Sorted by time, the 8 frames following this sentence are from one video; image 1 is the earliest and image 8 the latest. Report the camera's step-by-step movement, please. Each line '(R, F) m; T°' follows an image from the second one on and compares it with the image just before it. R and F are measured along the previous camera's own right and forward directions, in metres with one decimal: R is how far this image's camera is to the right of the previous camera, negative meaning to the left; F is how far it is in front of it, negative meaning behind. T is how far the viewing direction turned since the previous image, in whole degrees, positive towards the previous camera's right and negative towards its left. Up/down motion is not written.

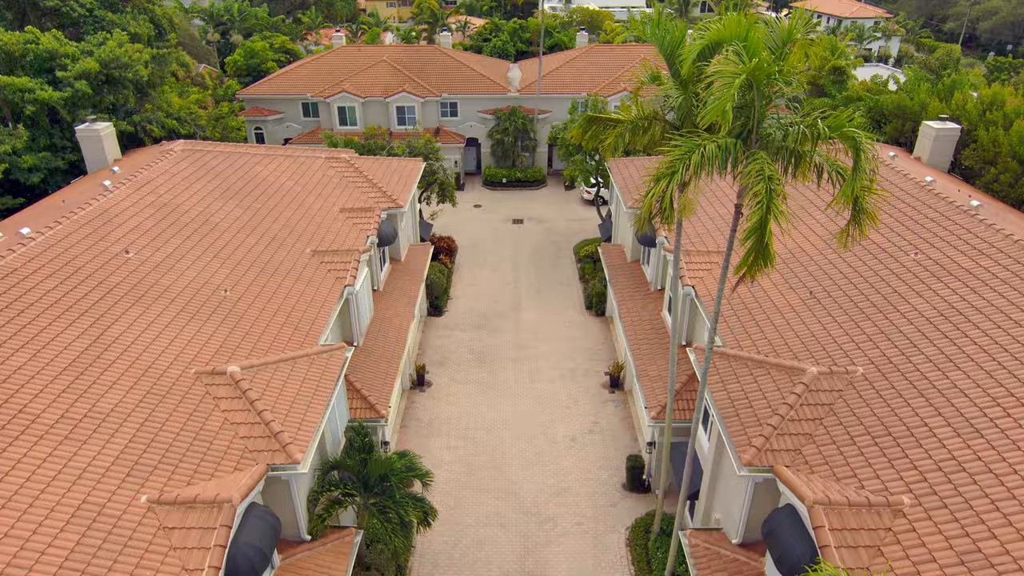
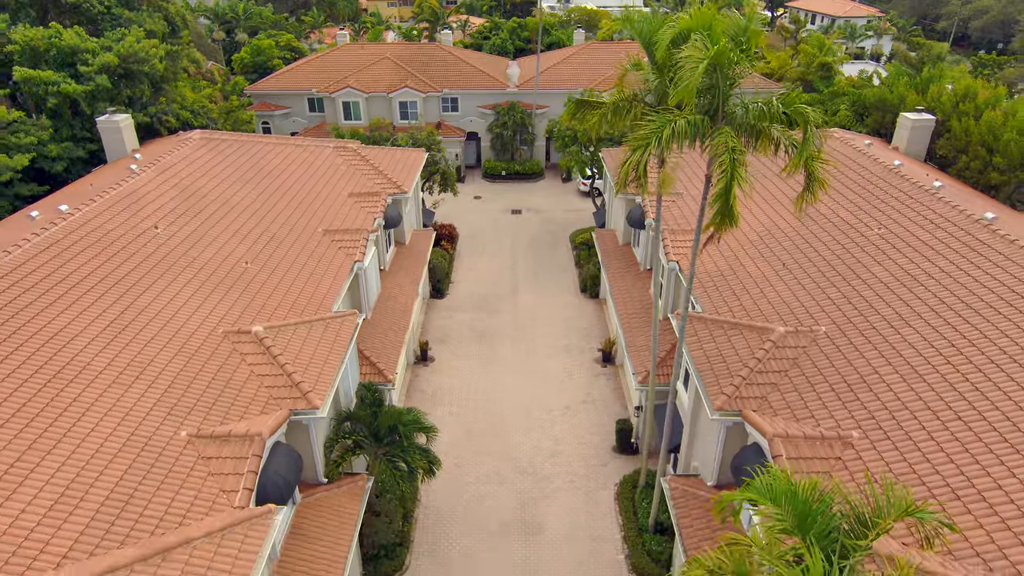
(+0.1, -1.7) m; 0°
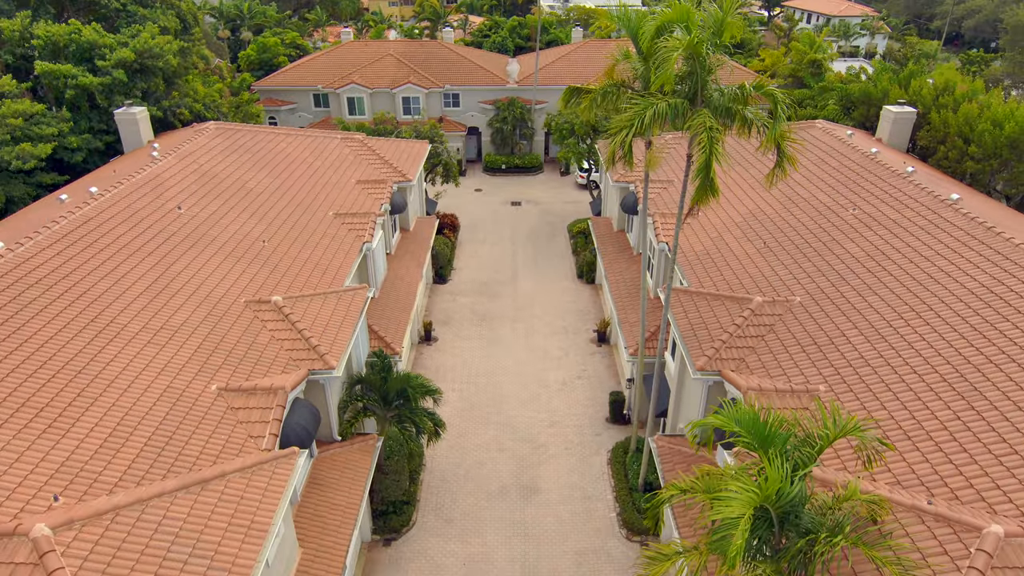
(0.0, -1.5) m; 0°
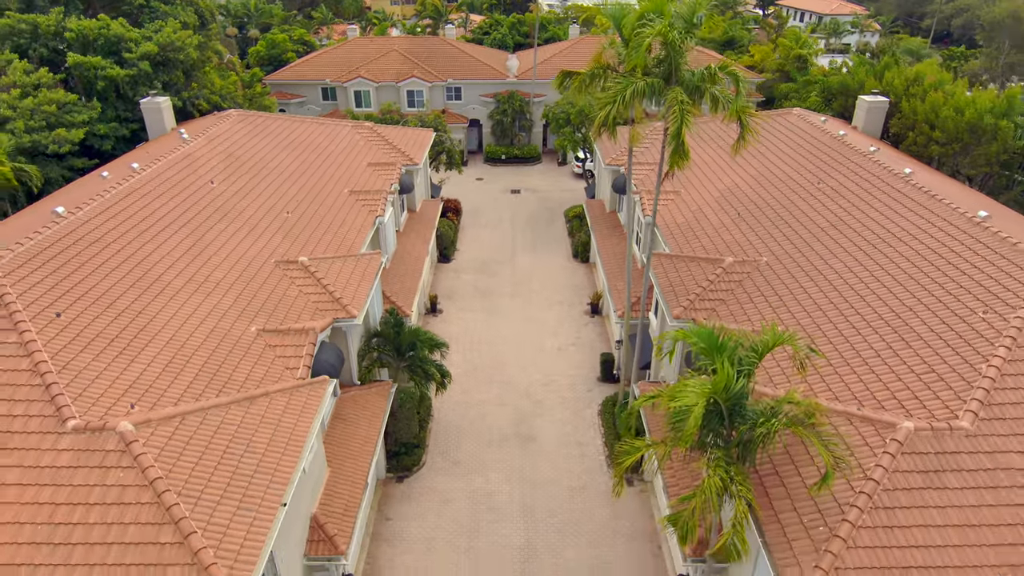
(0.0, -2.4) m; 0°
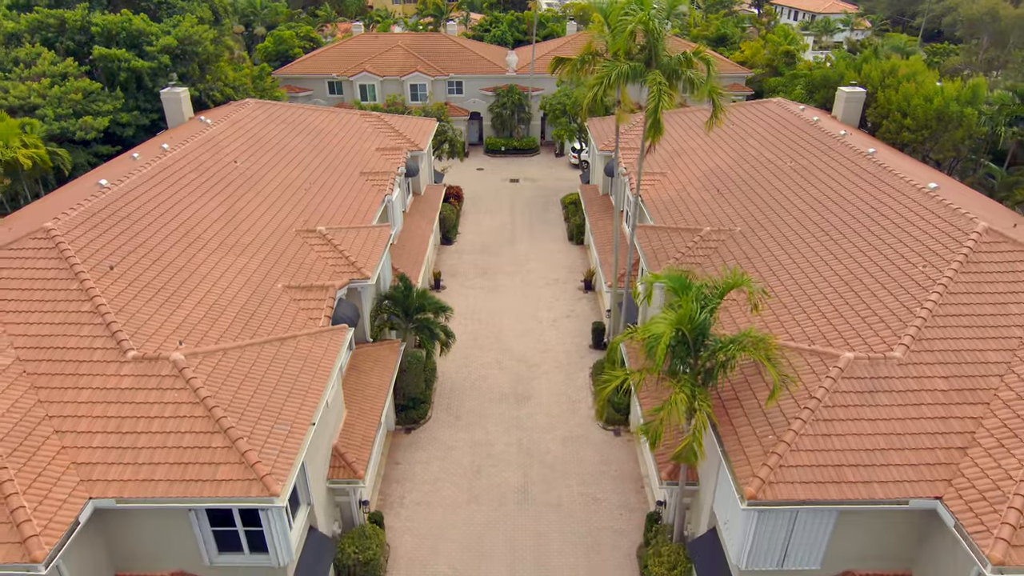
(+0.1, -2.2) m; 0°
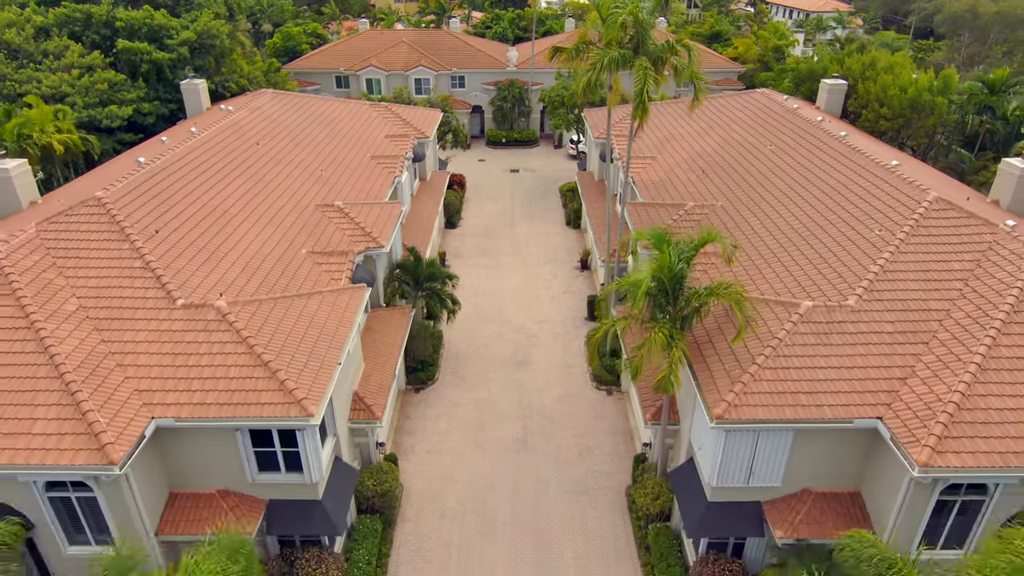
(0.0, -2.2) m; 0°
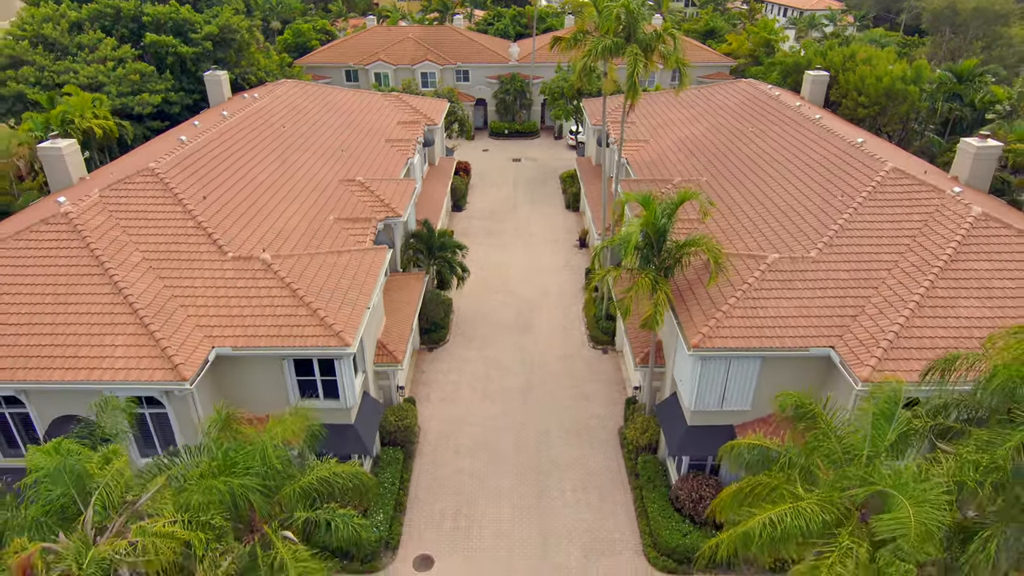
(-0.2, -2.7) m; 0°
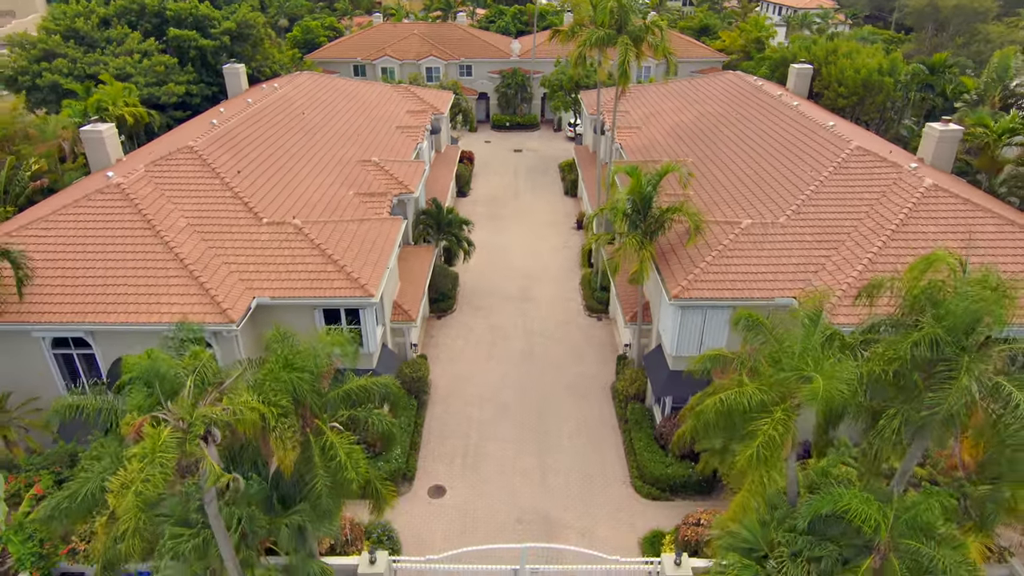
(-0.1, -2.6) m; 0°
